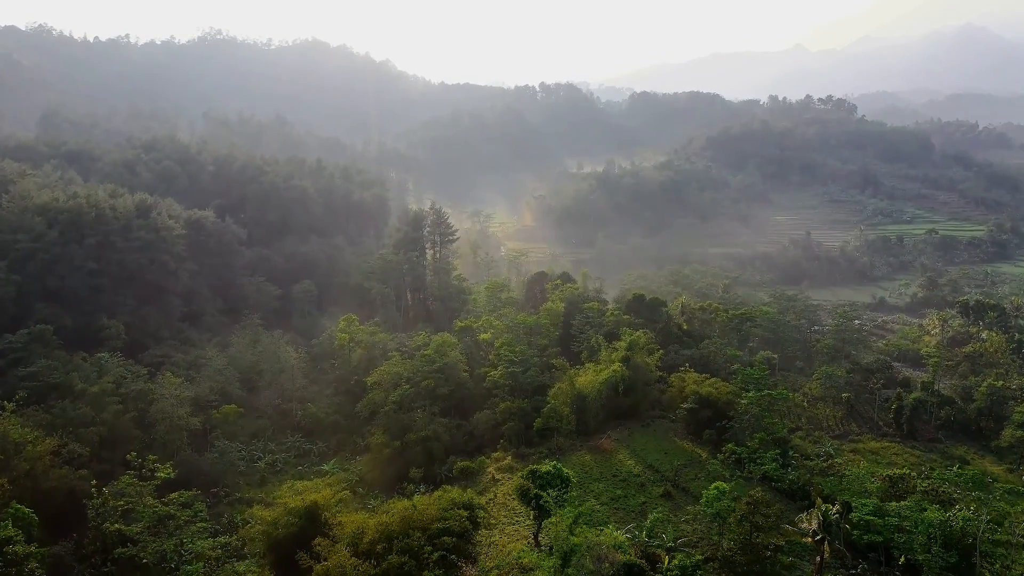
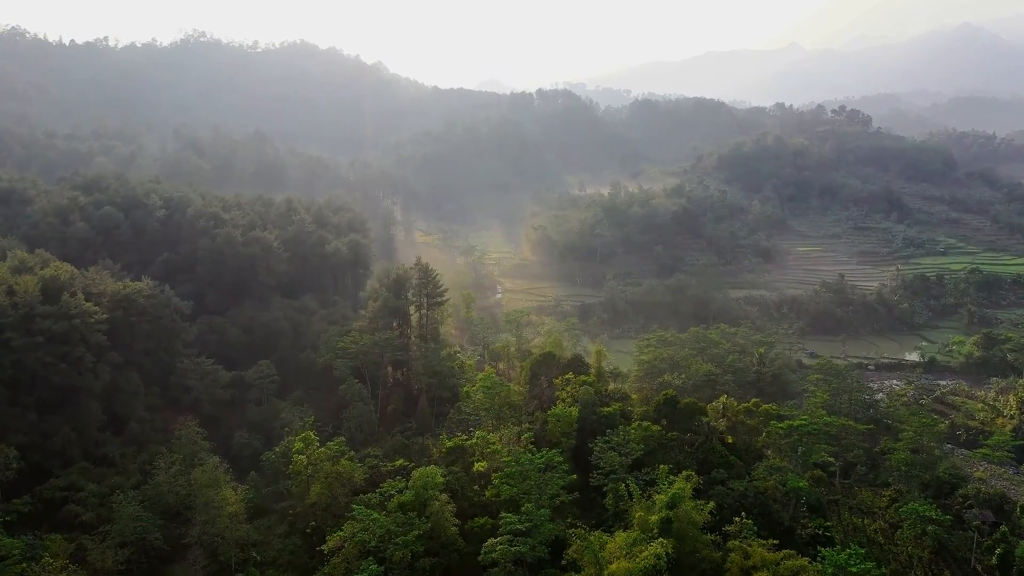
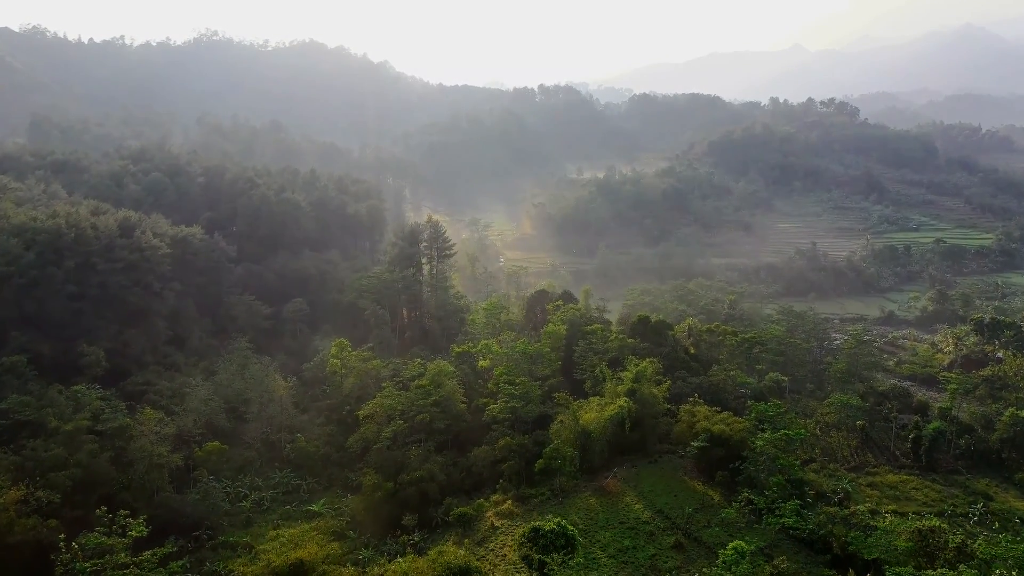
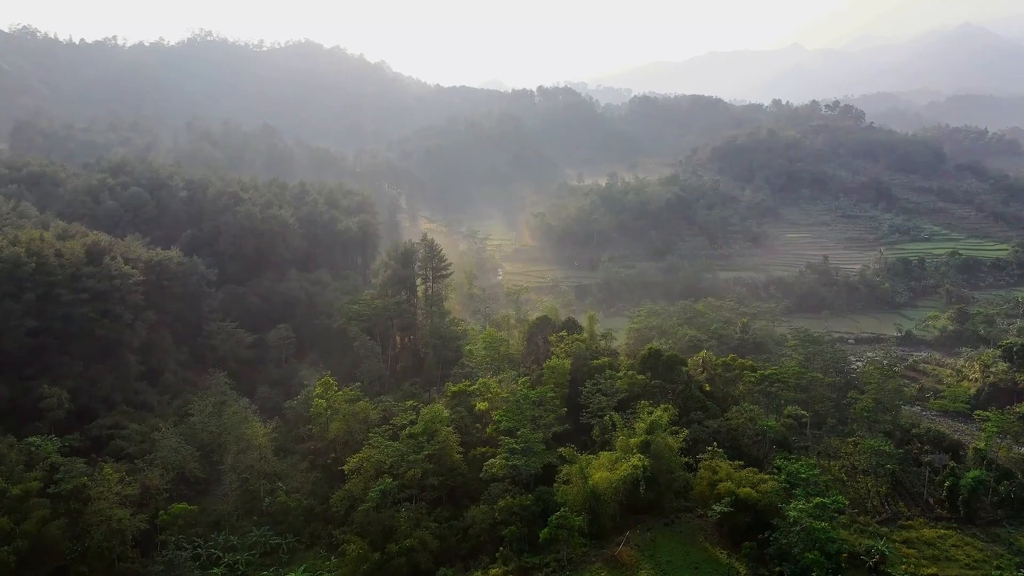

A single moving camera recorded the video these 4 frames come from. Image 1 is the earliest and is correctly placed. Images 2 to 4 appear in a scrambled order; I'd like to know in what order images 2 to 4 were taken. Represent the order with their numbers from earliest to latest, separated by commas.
3, 4, 2
